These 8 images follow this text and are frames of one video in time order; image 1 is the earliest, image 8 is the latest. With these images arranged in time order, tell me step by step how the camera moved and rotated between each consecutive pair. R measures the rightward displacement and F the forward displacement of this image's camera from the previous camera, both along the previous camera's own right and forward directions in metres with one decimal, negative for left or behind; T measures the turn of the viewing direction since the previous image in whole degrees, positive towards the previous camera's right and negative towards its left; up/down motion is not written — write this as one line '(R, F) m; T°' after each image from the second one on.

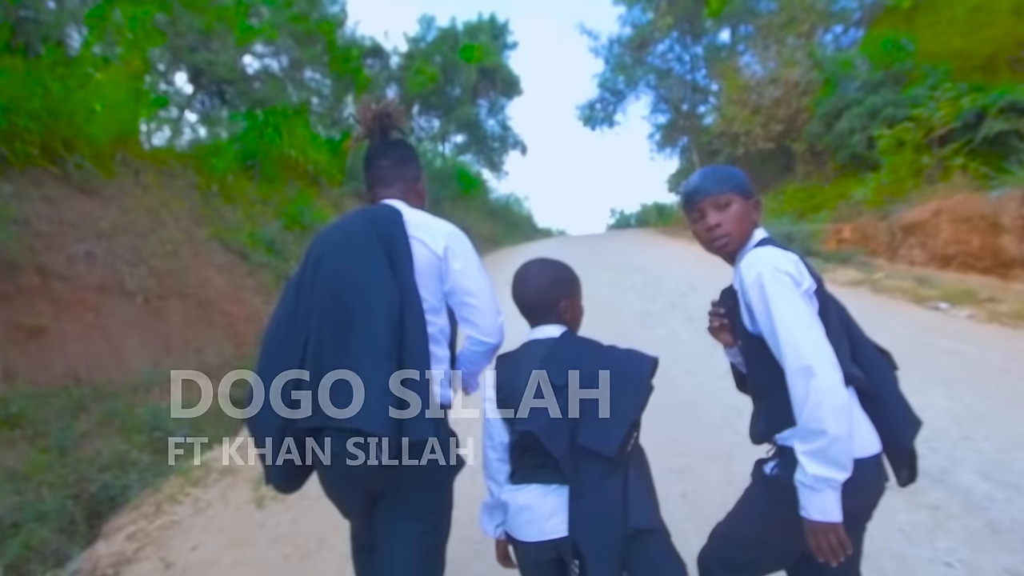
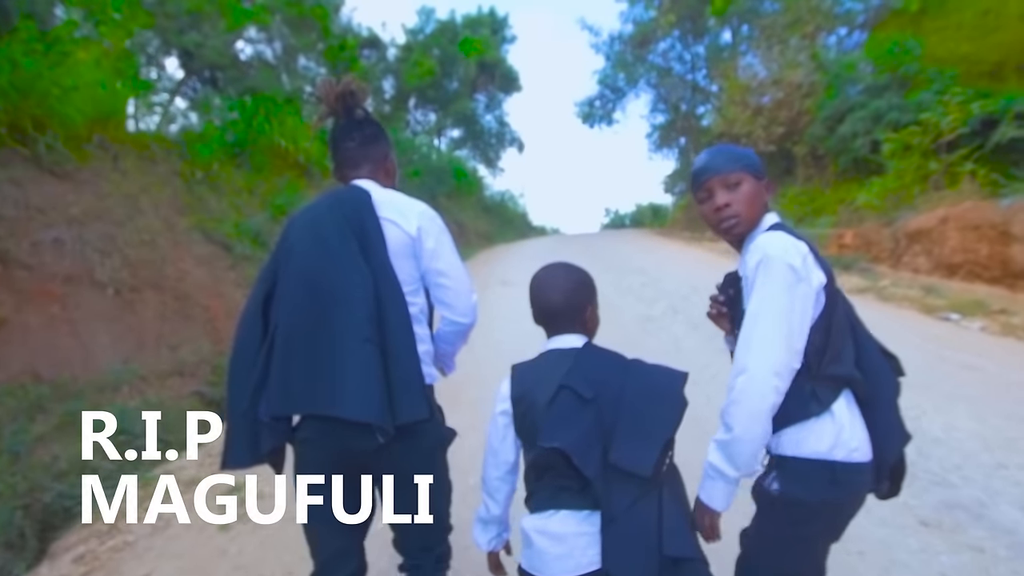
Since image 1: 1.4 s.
(0.0, +0.4) m; 0°
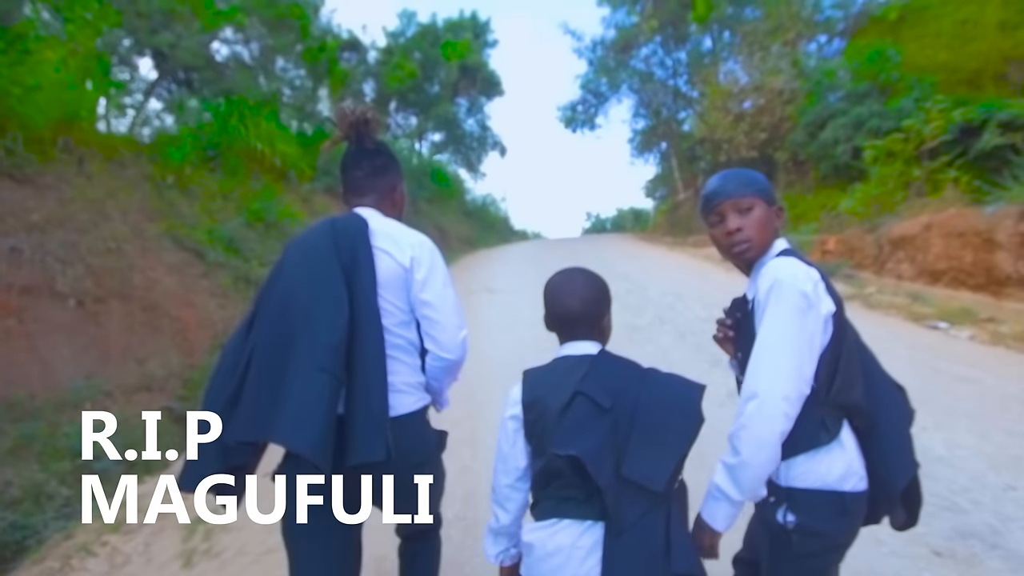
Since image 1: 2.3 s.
(0.0, +0.2) m; +1°
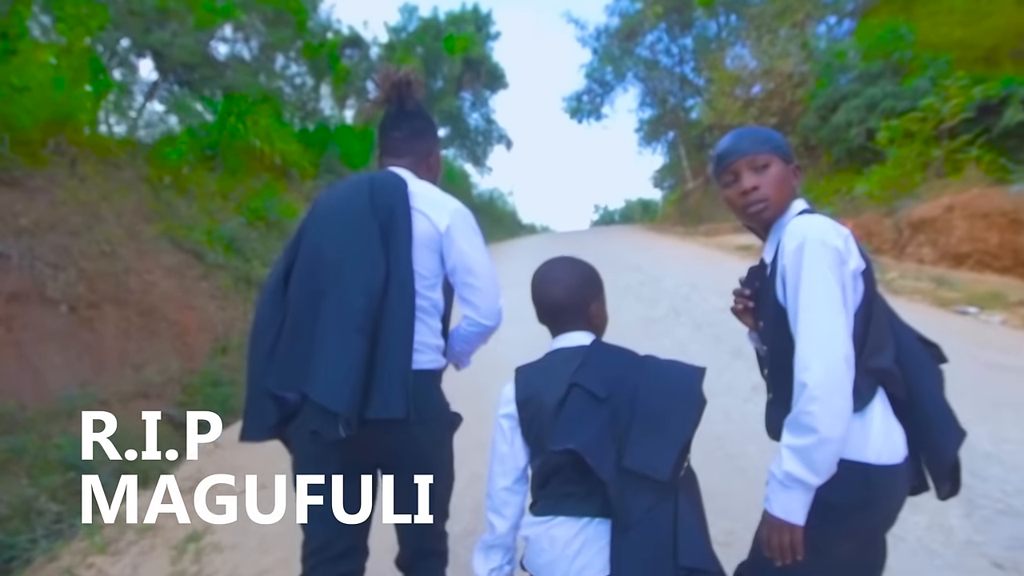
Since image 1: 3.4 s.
(0.0, +0.4) m; -1°
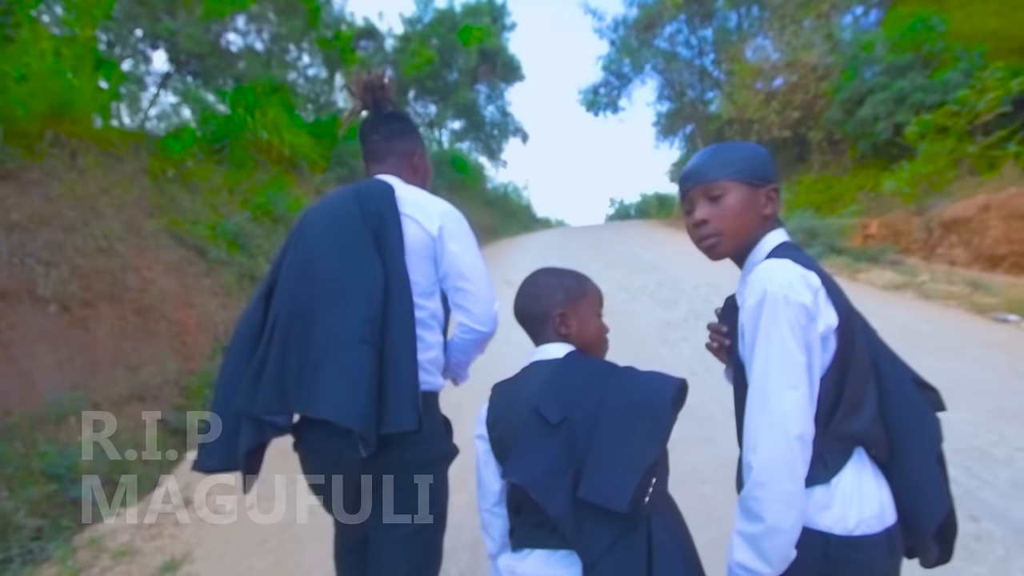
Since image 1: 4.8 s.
(0.0, +0.4) m; -1°
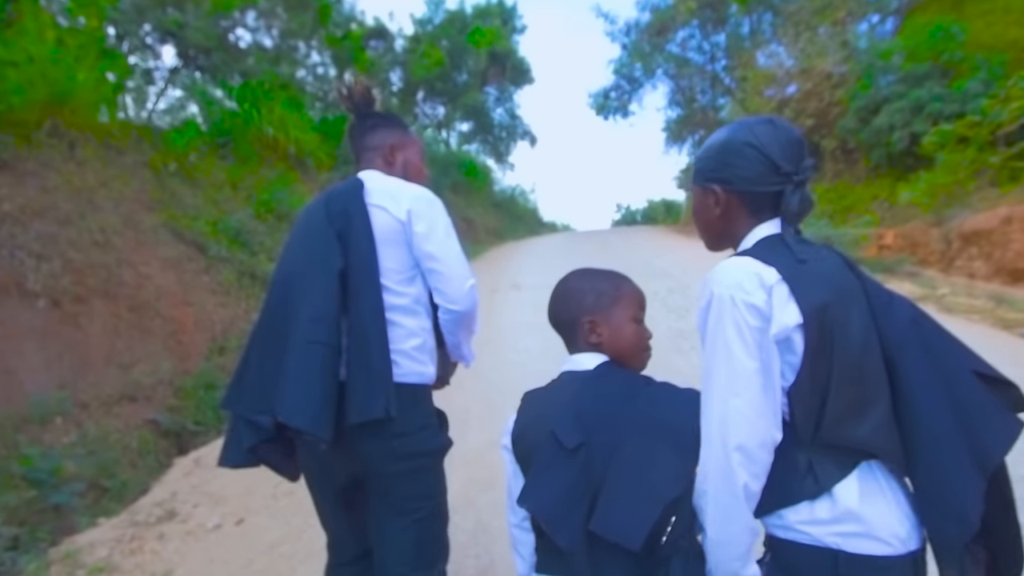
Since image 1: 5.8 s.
(0.0, +0.3) m; 0°
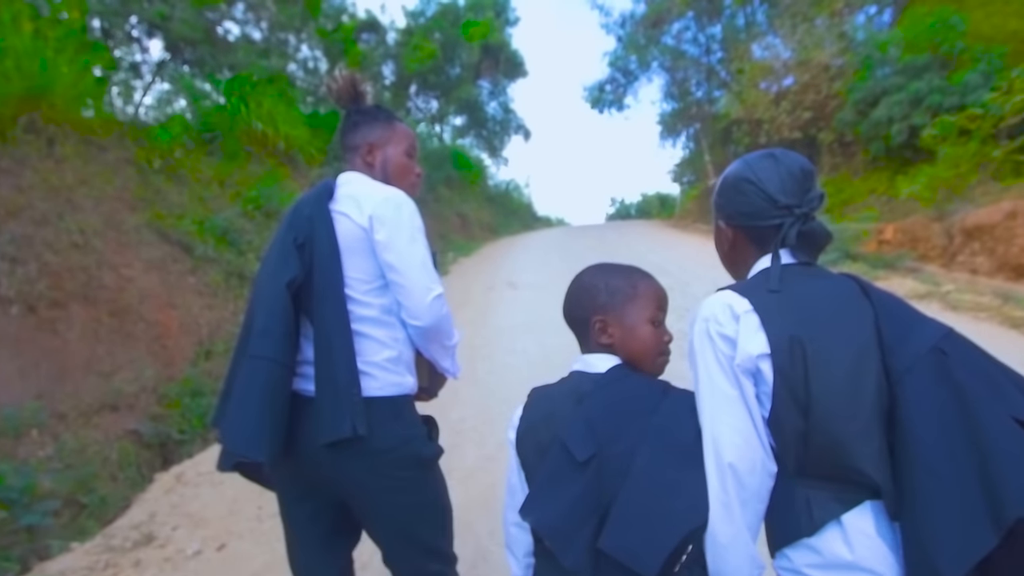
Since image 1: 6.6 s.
(0.0, +0.3) m; 0°
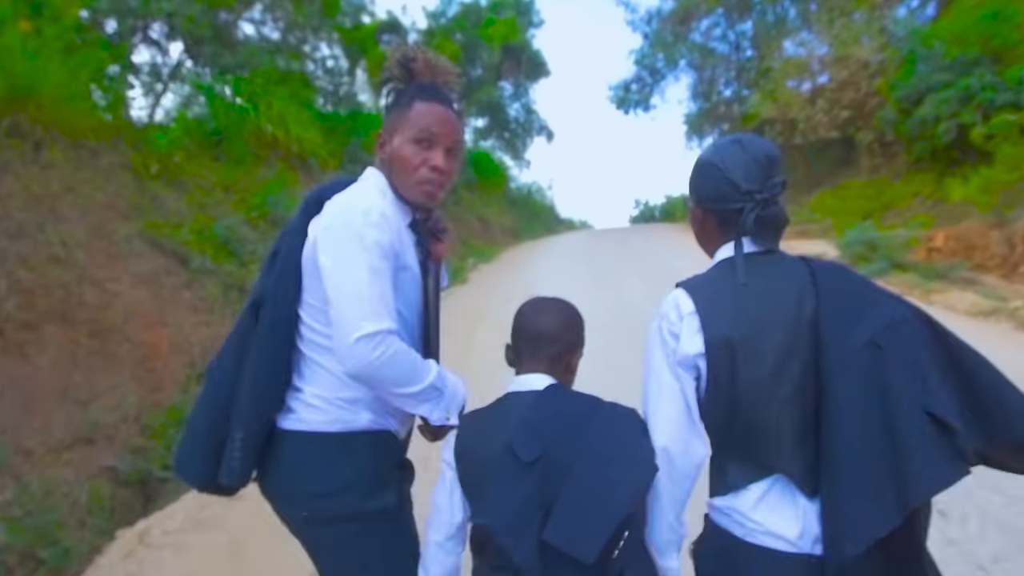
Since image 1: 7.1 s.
(0.0, +0.8) m; -1°
